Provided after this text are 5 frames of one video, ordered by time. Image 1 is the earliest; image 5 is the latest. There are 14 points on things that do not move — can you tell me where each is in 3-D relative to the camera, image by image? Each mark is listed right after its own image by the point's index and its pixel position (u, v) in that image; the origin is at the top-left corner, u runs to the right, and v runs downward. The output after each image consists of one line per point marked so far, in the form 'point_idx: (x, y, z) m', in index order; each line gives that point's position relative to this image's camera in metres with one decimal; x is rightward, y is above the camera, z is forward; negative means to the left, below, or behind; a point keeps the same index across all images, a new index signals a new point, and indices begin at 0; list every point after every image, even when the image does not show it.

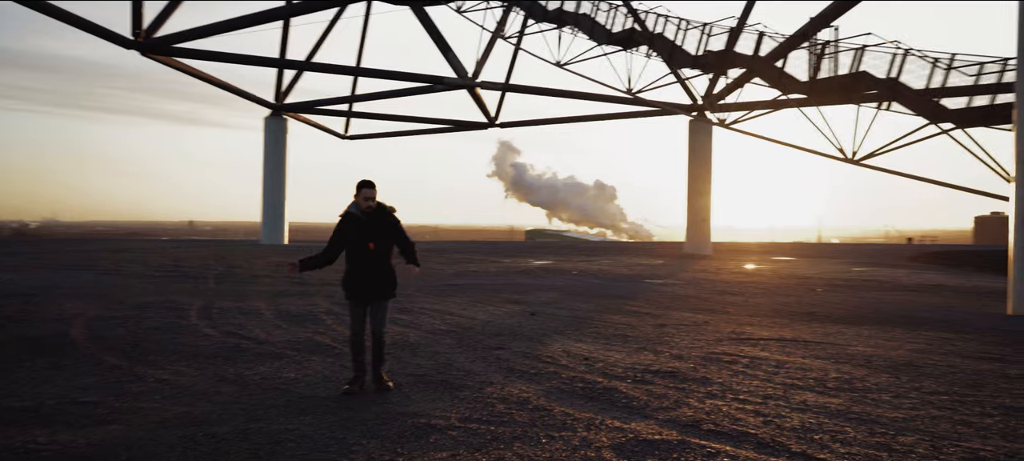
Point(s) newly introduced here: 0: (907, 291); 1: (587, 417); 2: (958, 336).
0: (+9.5, -1.4, +18.8) m
1: (+0.7, -1.7, +6.9) m
2: (+7.0, -1.6, +12.4) m
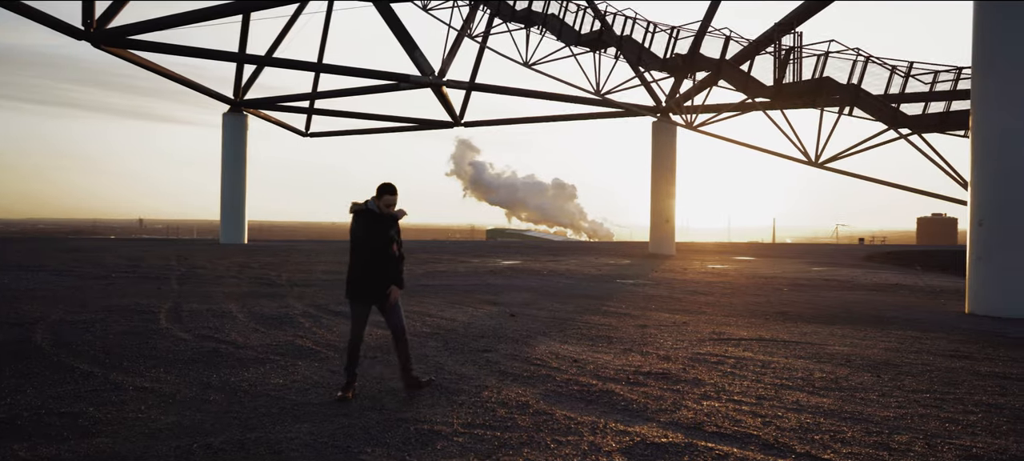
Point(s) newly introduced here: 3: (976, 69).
0: (+8.8, -1.5, +19.3) m
1: (+0.7, -1.7, +6.9) m
2: (+6.7, -1.6, +12.8) m
3: (+8.9, +3.1, +14.9) m
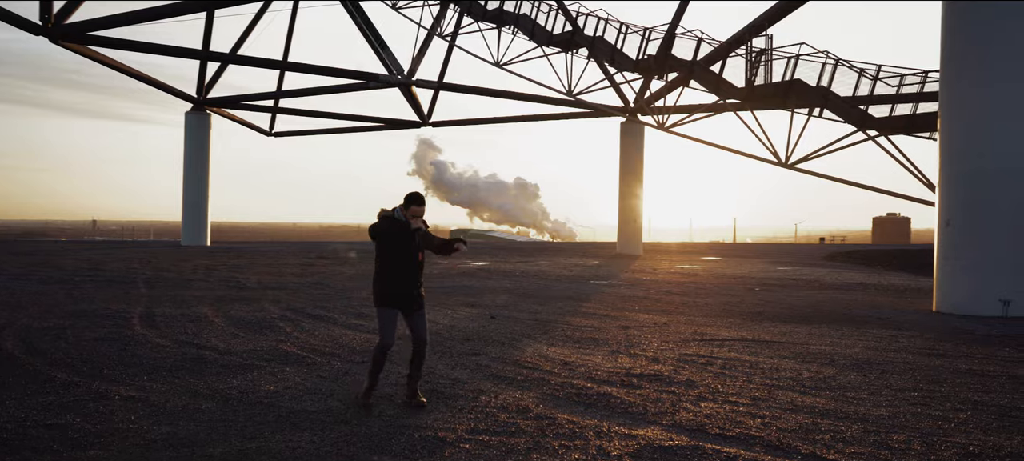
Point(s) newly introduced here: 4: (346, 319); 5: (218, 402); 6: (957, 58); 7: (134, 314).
0: (+8.1, -1.5, +19.7) m
1: (+0.7, -1.7, +6.9) m
2: (+6.4, -1.7, +13.0) m
3: (+8.5, +3.1, +15.3) m
4: (-2.7, -1.4, +12.6) m
5: (-2.8, -1.6, +7.5) m
6: (+8.6, +3.4, +15.1) m
7: (-6.2, -1.4, +12.8) m
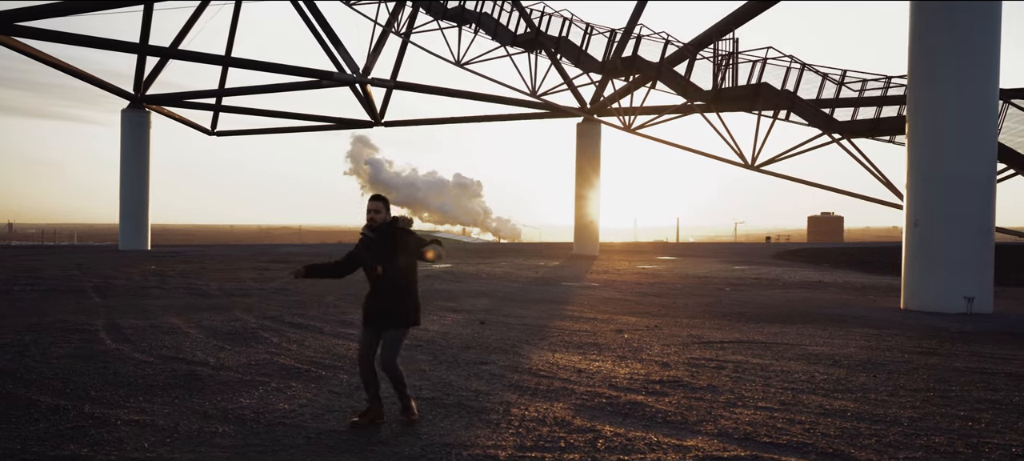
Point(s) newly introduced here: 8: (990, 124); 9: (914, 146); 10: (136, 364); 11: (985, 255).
0: (+7.4, -1.5, +20.1) m
1: (+1.1, -1.8, +6.7) m
2: (+6.3, -1.7, +13.3) m
3: (+8.1, +3.1, +15.8) m
4: (-2.8, -1.5, +12.0) m
5: (-2.5, -1.7, +6.9) m
6: (+8.2, +3.4, +15.5) m
7: (-6.3, -1.4, +11.9) m
8: (+9.2, +2.1, +15.1) m
9: (+8.1, +1.7, +15.7) m
10: (-4.4, -1.6, +9.2) m
11: (+9.2, -0.5, +15.1) m
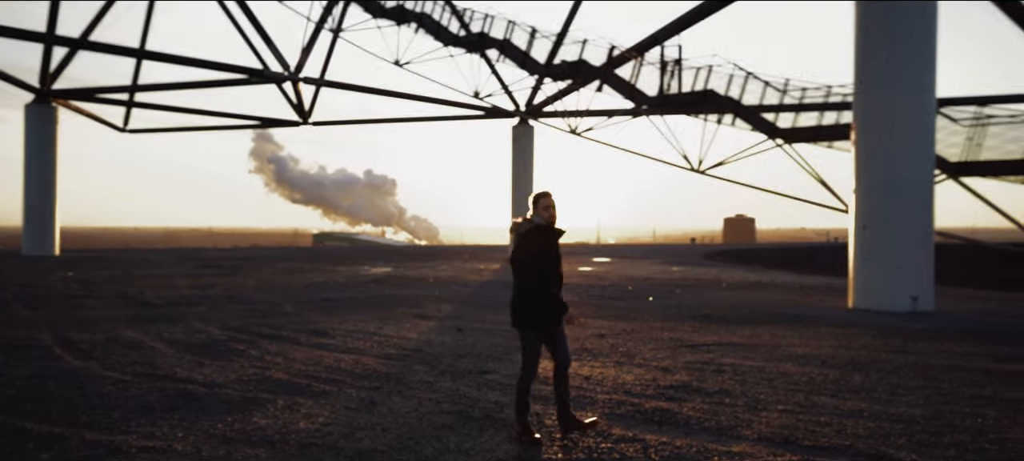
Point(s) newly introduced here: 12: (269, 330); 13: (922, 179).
0: (+6.1, -1.5, +20.7) m
1: (+1.5, -1.8, +6.6) m
2: (+5.8, -1.7, +13.8) m
3: (+7.3, +3.1, +16.5) m
4: (-3.0, -1.6, +11.5) m
5: (-2.1, -1.8, +6.4) m
6: (+7.4, +3.3, +16.3) m
7: (-6.5, -1.5, +11.0) m
8: (+8.5, +2.1, +16.0) m
9: (+7.3, +1.7, +16.4) m
10: (-4.3, -1.7, +8.5) m
11: (+8.5, -0.5, +16.0) m
12: (-3.8, -1.5, +12.1) m
13: (+8.3, +1.0, +15.9) m
